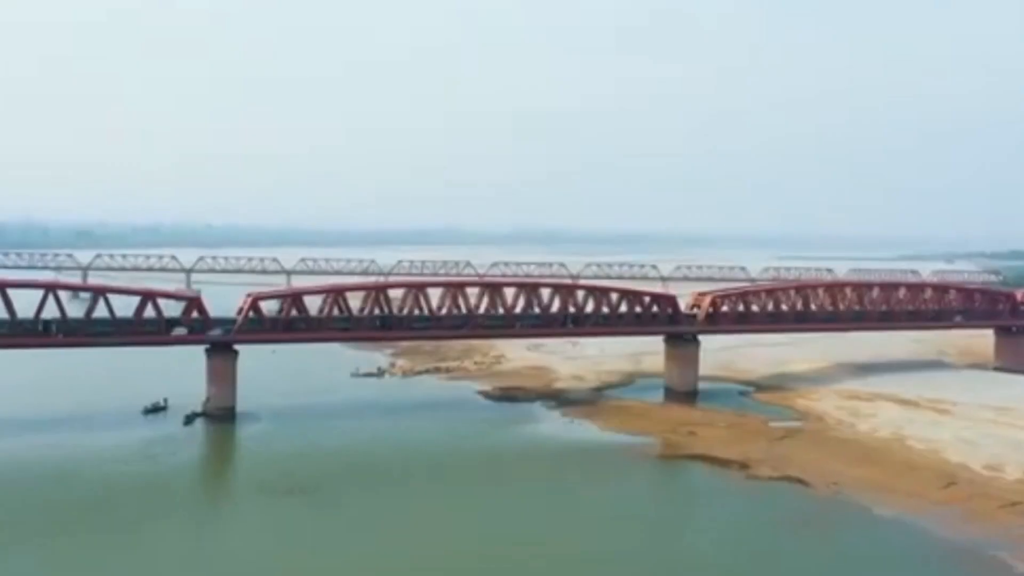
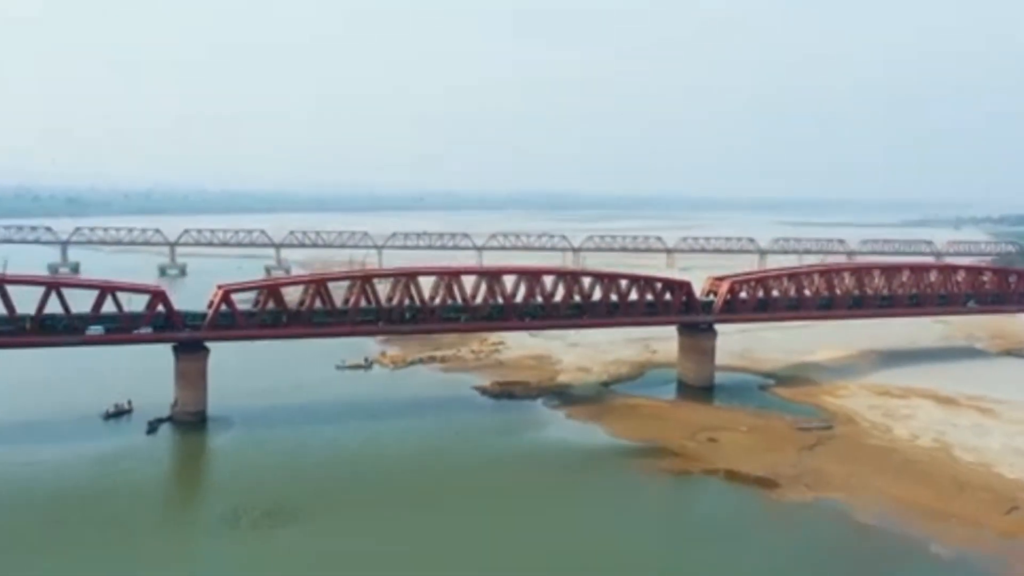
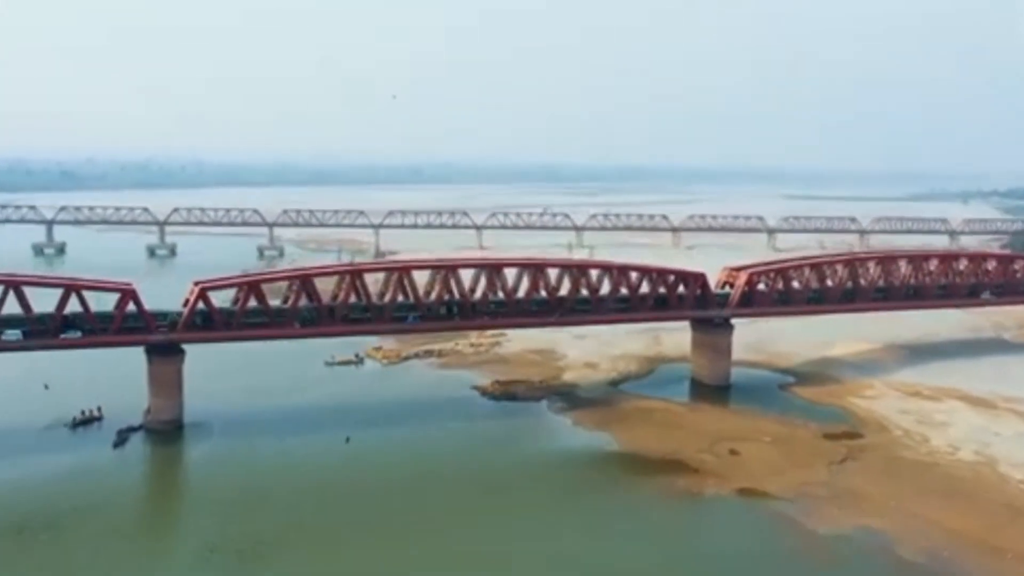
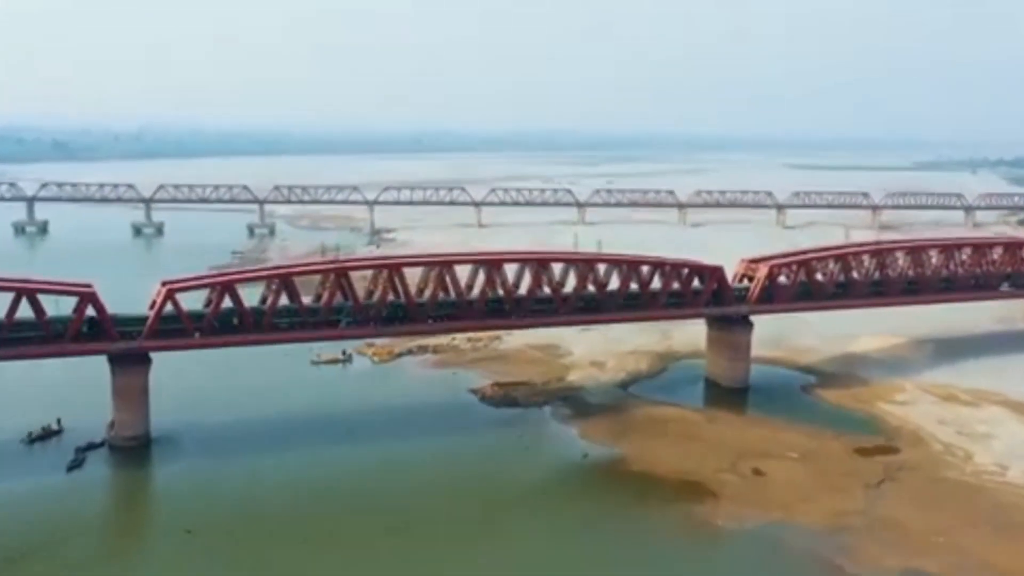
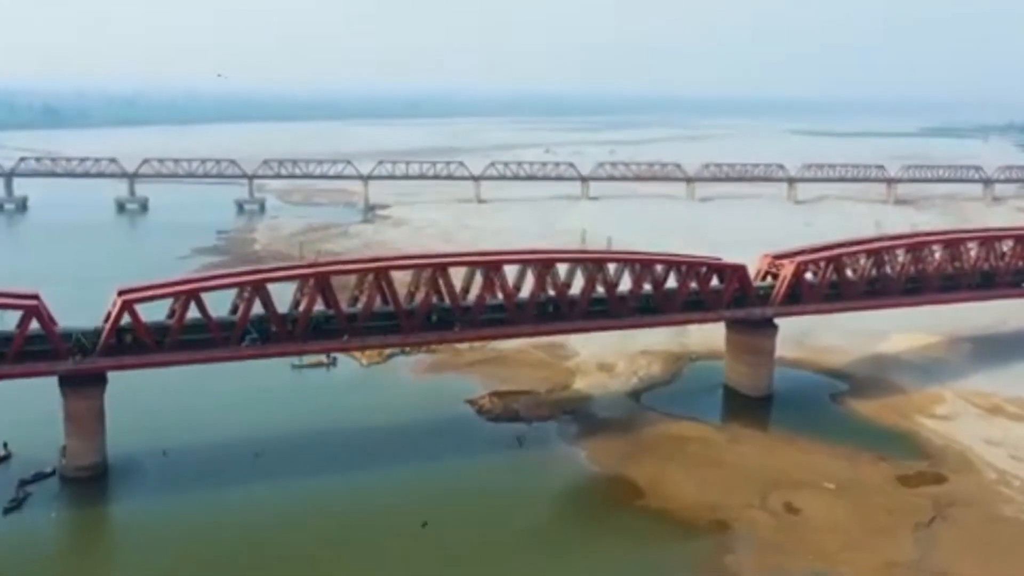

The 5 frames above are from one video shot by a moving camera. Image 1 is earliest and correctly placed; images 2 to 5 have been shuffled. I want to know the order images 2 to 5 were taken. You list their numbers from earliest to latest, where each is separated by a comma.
2, 3, 4, 5
